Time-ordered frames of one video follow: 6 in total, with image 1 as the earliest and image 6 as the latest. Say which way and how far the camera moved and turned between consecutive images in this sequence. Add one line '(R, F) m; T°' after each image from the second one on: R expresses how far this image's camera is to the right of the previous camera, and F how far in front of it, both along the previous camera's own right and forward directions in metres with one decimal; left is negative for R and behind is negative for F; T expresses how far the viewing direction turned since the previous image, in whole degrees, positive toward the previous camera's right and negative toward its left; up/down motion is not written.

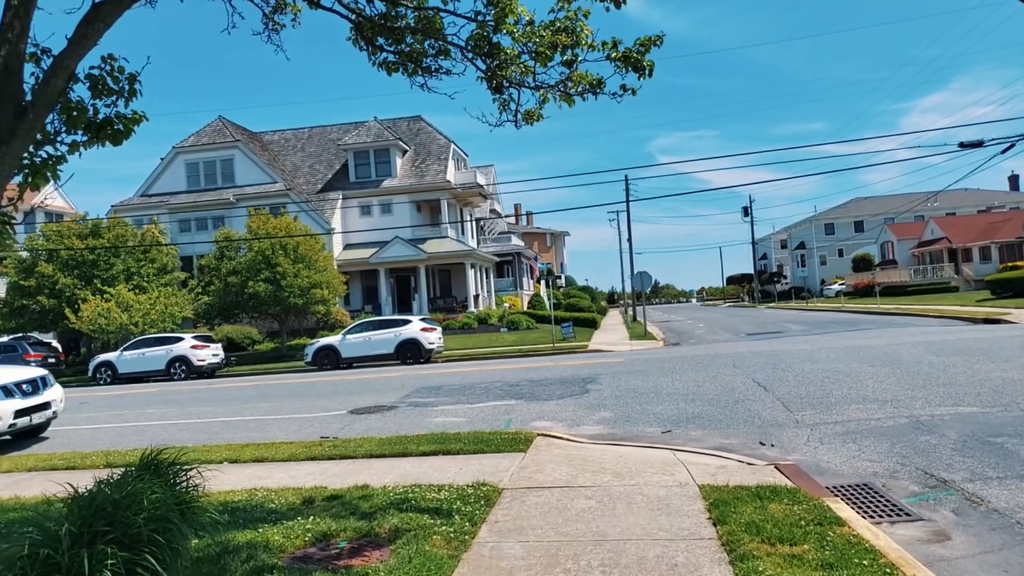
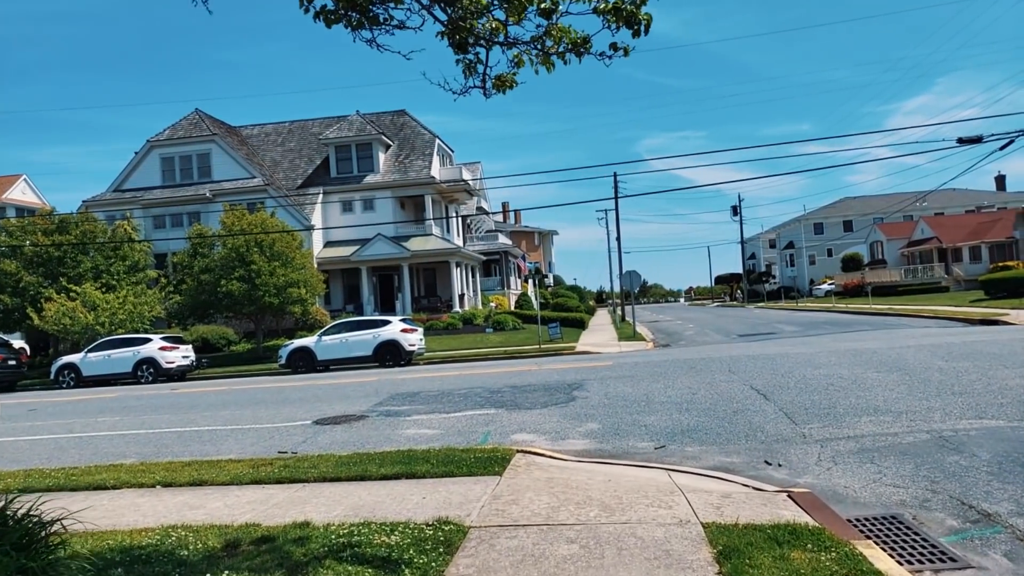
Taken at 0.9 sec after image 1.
(+0.1, +1.1) m; +1°
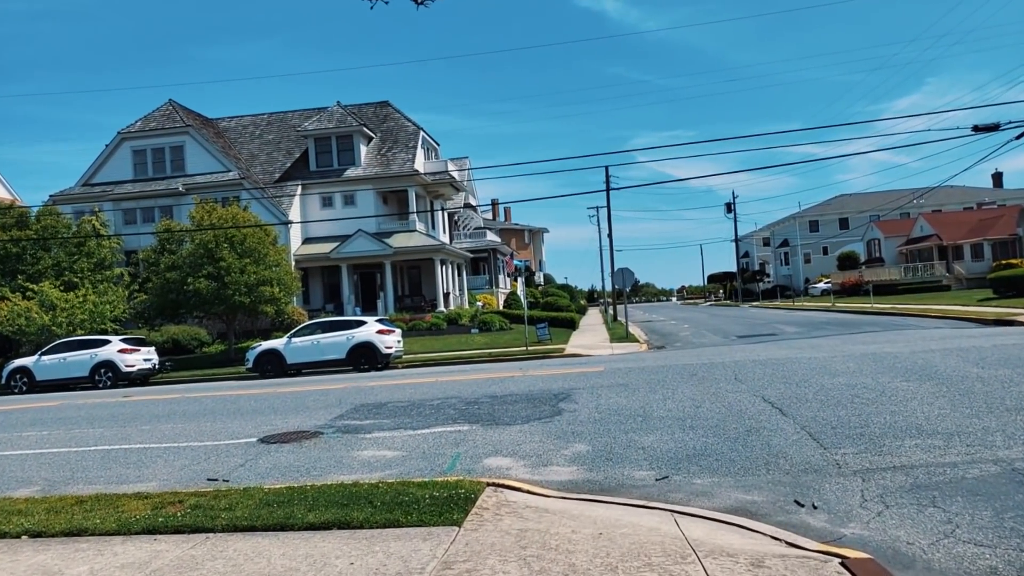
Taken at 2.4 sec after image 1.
(+0.2, +1.7) m; +1°
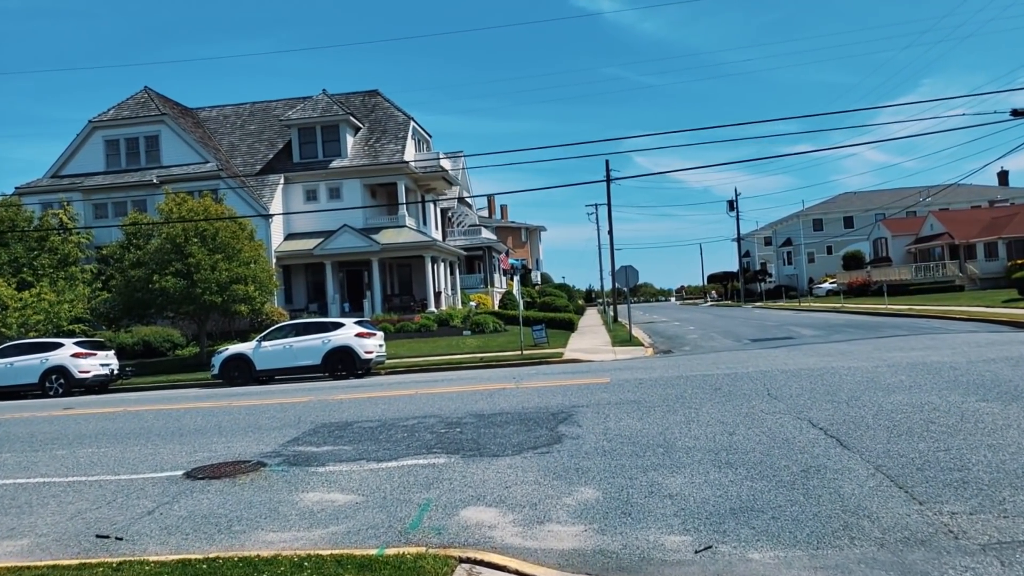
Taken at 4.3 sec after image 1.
(+0.1, +2.2) m; 0°
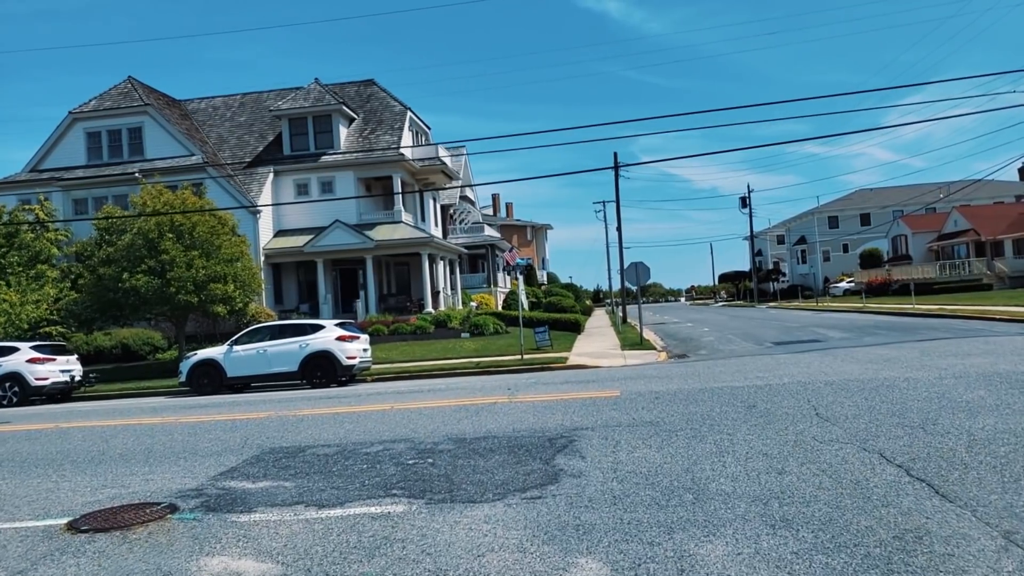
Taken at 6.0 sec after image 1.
(+0.2, +2.2) m; -1°
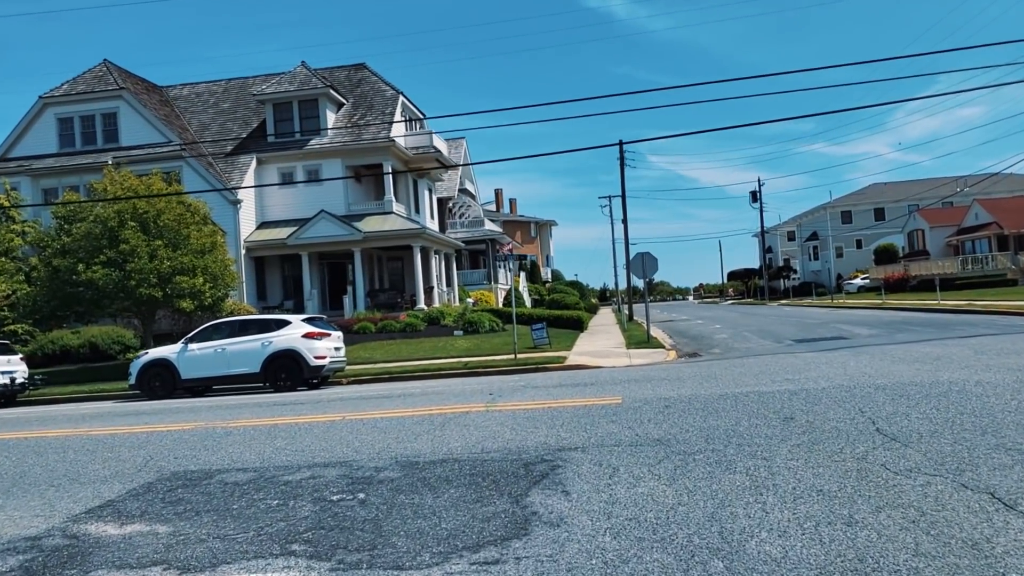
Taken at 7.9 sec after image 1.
(+0.3, +2.2) m; 0°
